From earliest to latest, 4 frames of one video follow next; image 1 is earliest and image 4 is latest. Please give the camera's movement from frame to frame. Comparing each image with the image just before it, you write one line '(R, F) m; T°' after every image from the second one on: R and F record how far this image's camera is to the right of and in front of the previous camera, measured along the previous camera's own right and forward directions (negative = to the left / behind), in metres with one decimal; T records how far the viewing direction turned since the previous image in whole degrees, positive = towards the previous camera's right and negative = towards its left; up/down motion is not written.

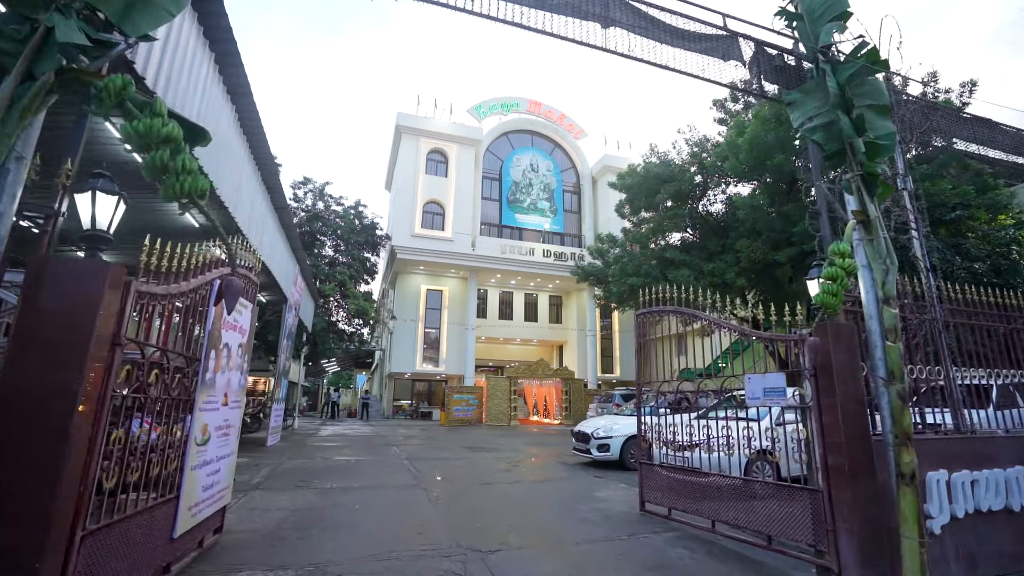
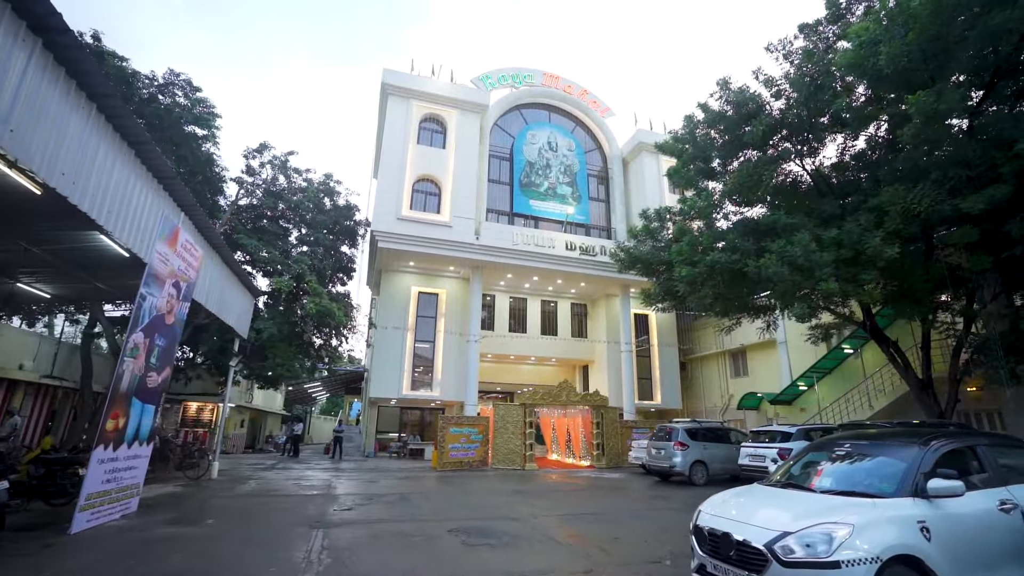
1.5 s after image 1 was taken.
(-0.2, +4.6) m; -1°
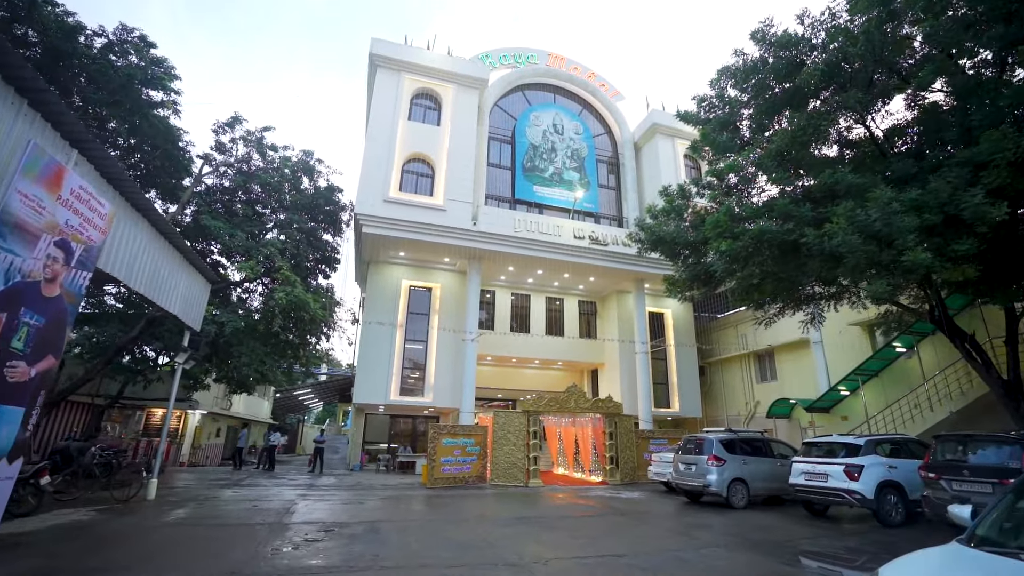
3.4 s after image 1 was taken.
(0.0, +1.8) m; 0°
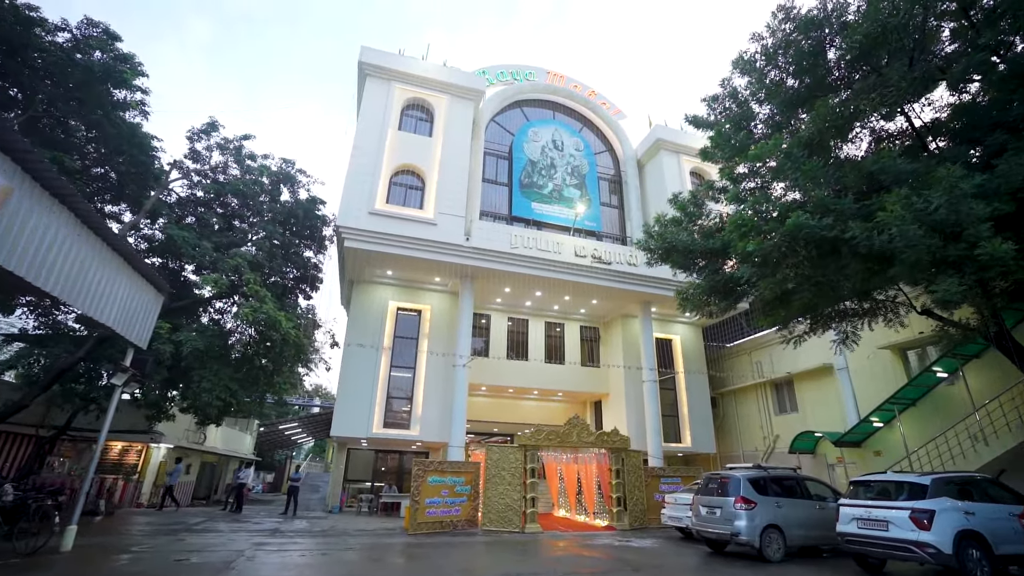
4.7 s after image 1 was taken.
(+0.1, +1.2) m; 0°
